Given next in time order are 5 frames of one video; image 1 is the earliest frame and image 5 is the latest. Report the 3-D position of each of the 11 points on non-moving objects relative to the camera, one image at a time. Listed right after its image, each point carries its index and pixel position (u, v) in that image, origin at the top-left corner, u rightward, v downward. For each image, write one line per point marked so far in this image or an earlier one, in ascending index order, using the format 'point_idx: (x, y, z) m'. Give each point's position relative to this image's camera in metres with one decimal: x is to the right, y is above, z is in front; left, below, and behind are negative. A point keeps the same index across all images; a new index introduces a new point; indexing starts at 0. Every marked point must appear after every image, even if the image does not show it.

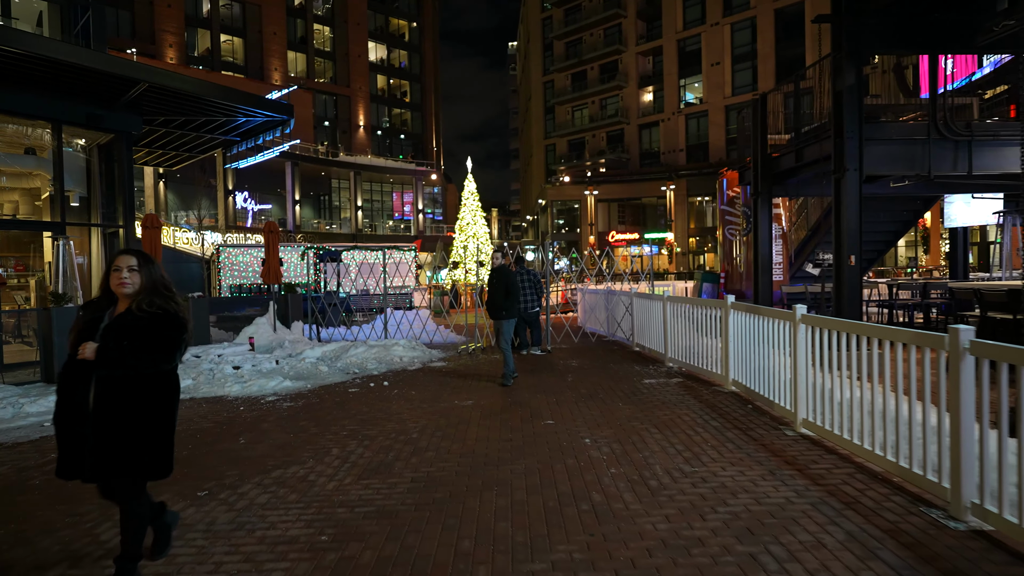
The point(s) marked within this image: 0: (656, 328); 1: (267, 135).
0: (+2.6, -0.7, +11.3) m
1: (-6.7, +4.1, +16.8) m
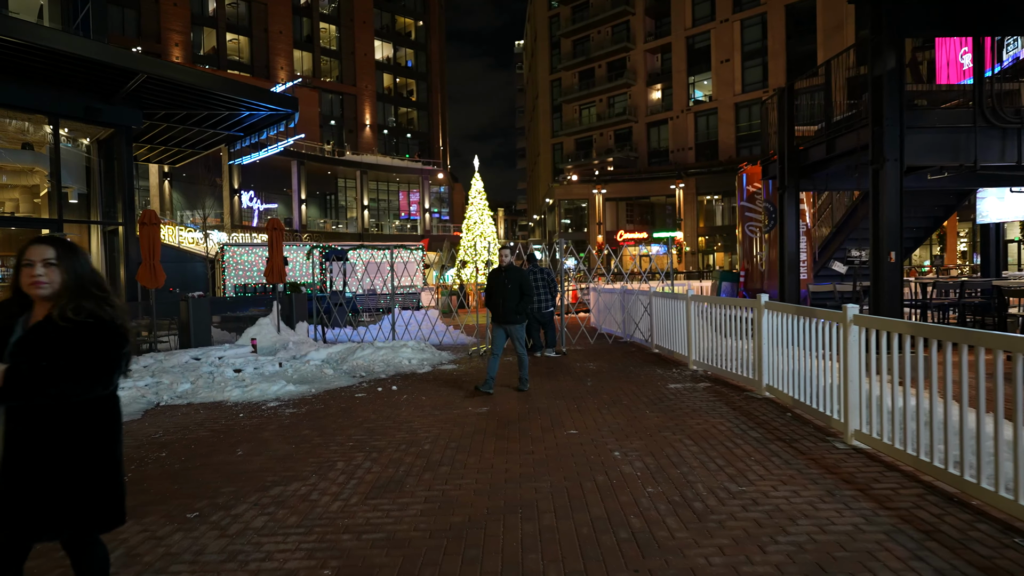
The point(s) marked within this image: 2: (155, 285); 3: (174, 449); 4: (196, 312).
0: (+2.8, -0.7, +10.7) m
1: (-6.4, +4.2, +16.4) m
2: (-6.1, 0.0, +10.7) m
3: (-3.3, -1.6, +6.1) m
4: (-6.0, -0.4, +11.7) m
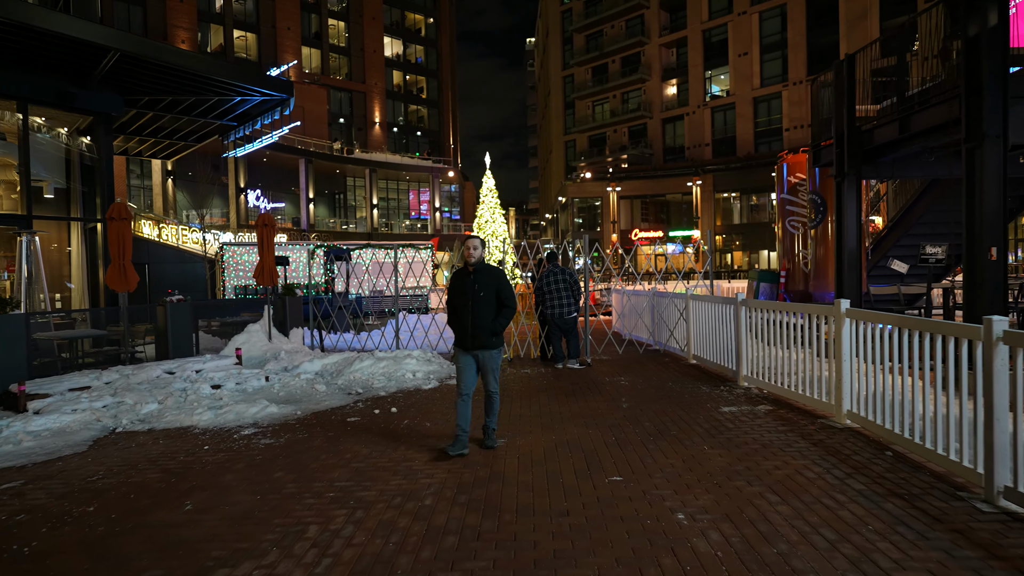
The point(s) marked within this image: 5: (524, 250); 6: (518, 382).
0: (+3.1, -0.7, +9.3) m
1: (-6.0, +4.1, +15.1) m
2: (-5.8, 0.0, +9.4) m
3: (-3.1, -1.6, +4.8) m
4: (-5.7, -0.5, +10.4) m
5: (+0.4, +1.1, +17.6) m
6: (+0.1, -1.4, +9.3) m
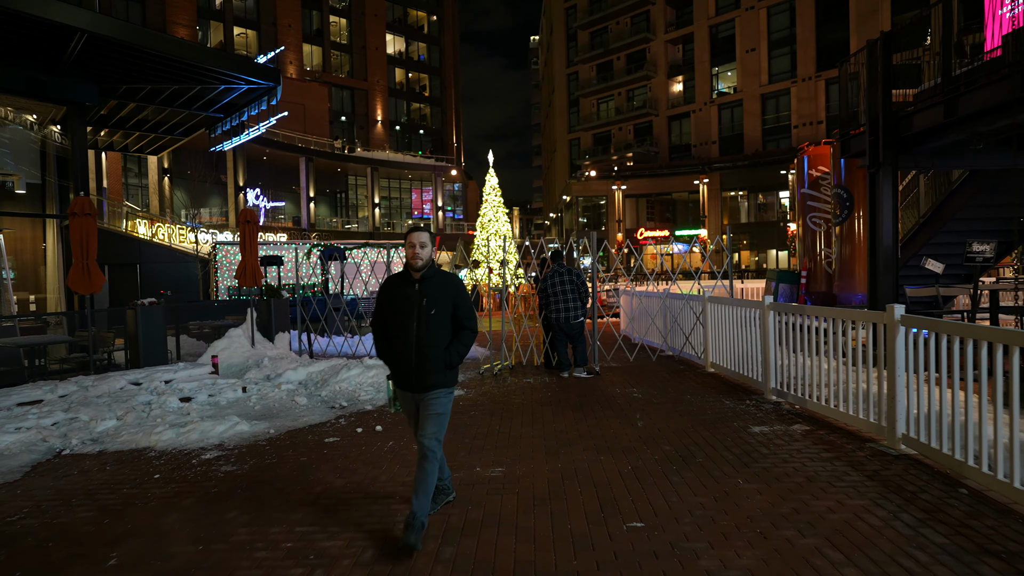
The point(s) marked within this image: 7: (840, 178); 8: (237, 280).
0: (+3.1, -0.7, +8.4) m
1: (-5.9, +4.1, +14.3) m
2: (-5.8, 0.0, +8.6) m
3: (-3.1, -1.7, +3.9) m
4: (-5.6, -0.5, +9.6) m
5: (+0.4, +1.1, +16.8) m
6: (+0.1, -1.4, +8.4) m
7: (+6.1, +2.1, +11.7) m
8: (-4.8, +0.1, +11.0) m
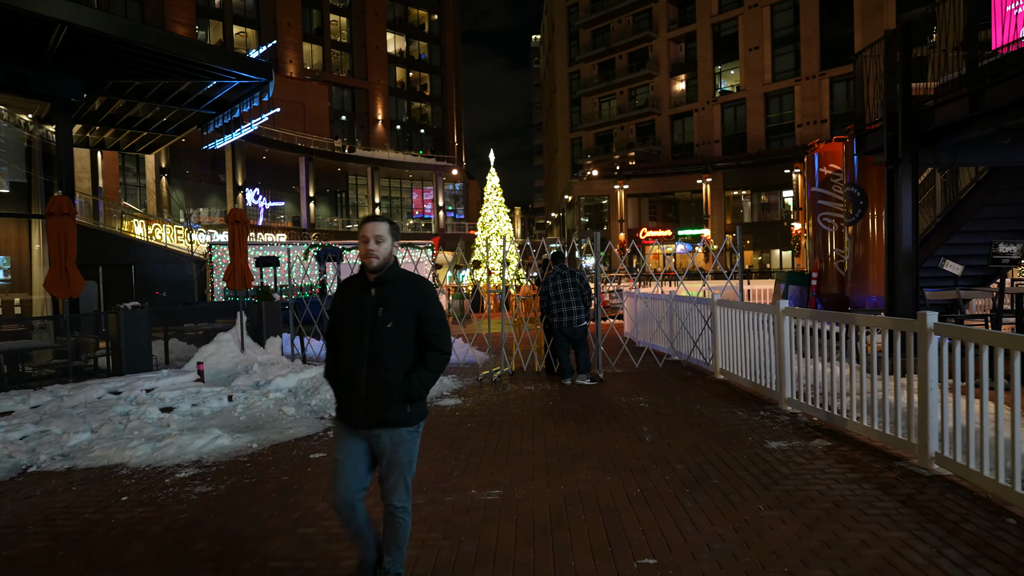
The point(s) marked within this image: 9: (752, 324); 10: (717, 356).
0: (+3.1, -0.8, +8.0) m
1: (-5.9, +4.0, +13.9) m
2: (-5.8, -0.1, +8.2) m
3: (-3.2, -1.7, +3.5) m
4: (-5.6, -0.6, +9.2) m
5: (+0.4, +1.0, +16.3) m
6: (+0.1, -1.5, +8.0) m
7: (+6.2, +2.0, +11.2) m
8: (-4.8, +0.1, +10.6) m
9: (+3.1, -0.5, +8.0) m
10: (+3.0, -1.0, +9.0) m
